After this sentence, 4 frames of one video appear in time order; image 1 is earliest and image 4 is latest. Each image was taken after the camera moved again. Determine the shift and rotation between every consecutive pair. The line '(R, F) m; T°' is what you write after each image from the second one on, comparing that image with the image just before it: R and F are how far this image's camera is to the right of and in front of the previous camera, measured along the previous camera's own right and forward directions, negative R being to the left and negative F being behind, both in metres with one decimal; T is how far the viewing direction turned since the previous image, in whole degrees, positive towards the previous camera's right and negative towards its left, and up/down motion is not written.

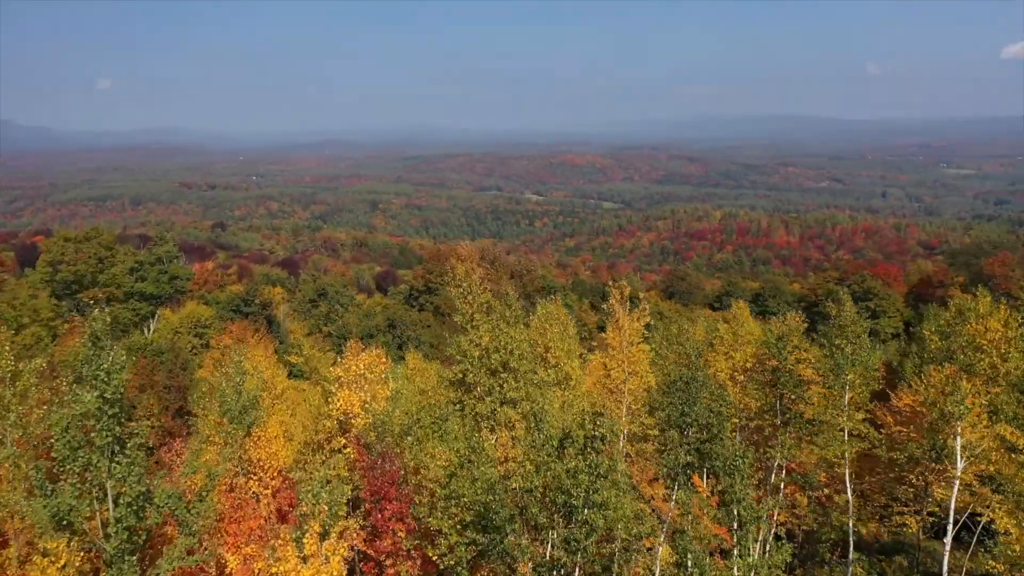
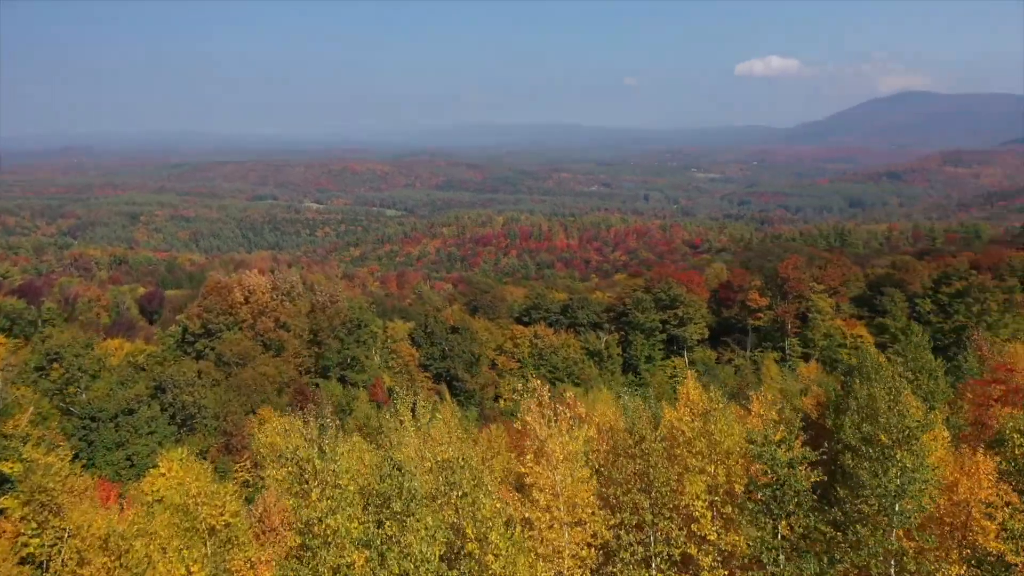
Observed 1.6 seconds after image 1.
(-0.6, +5.0) m; +15°
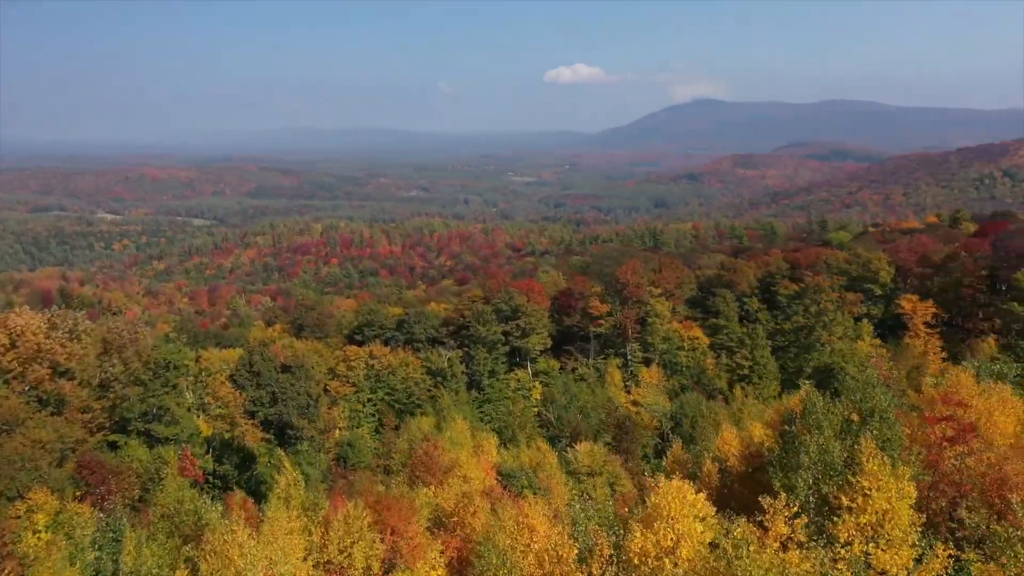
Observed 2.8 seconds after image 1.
(-0.6, +3.4) m; +13°
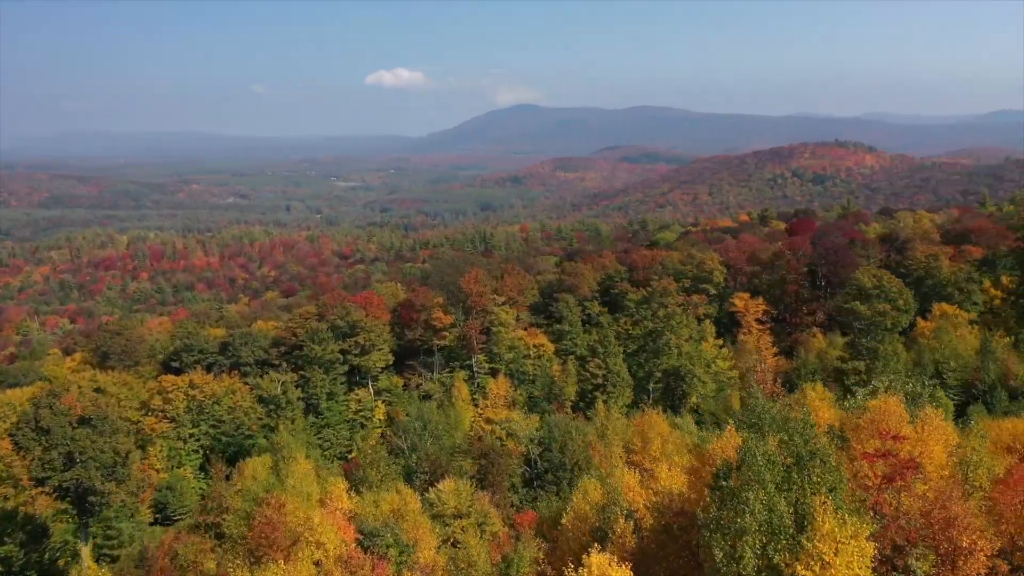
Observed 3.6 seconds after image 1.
(-0.5, +2.5) m; +12°
